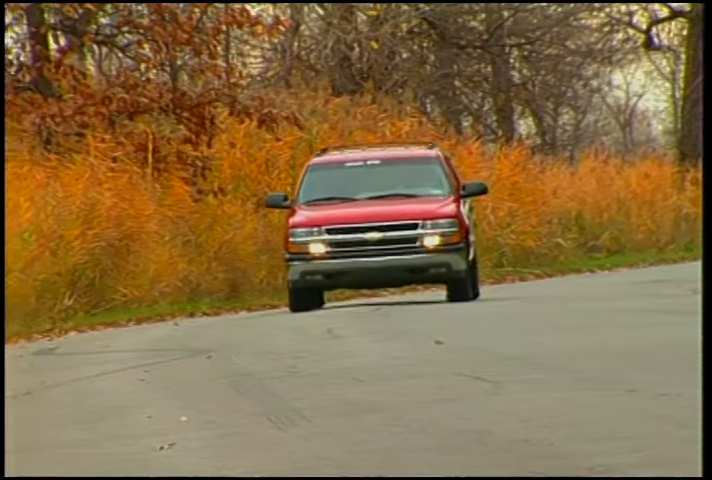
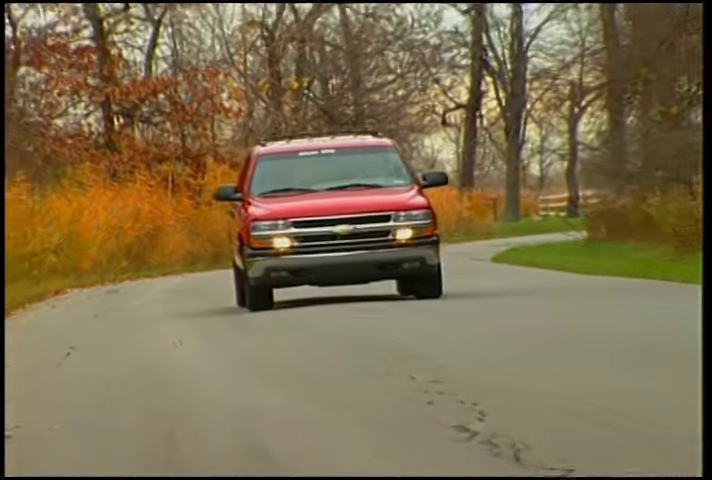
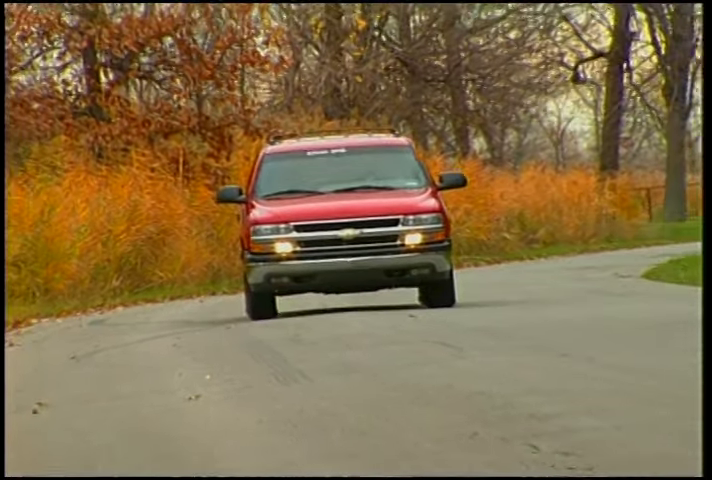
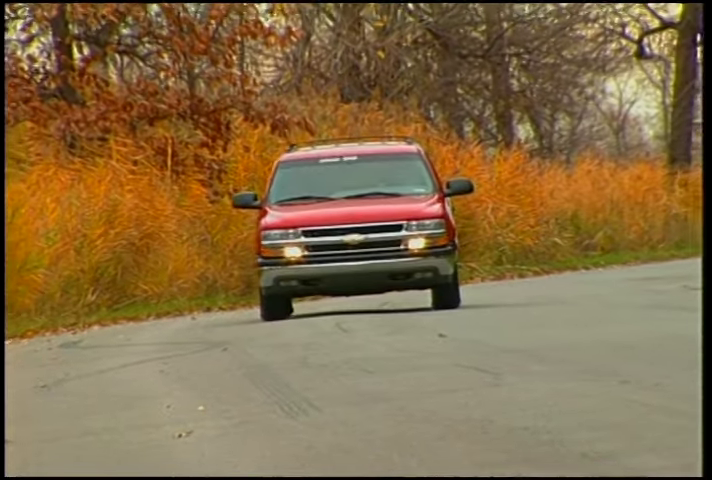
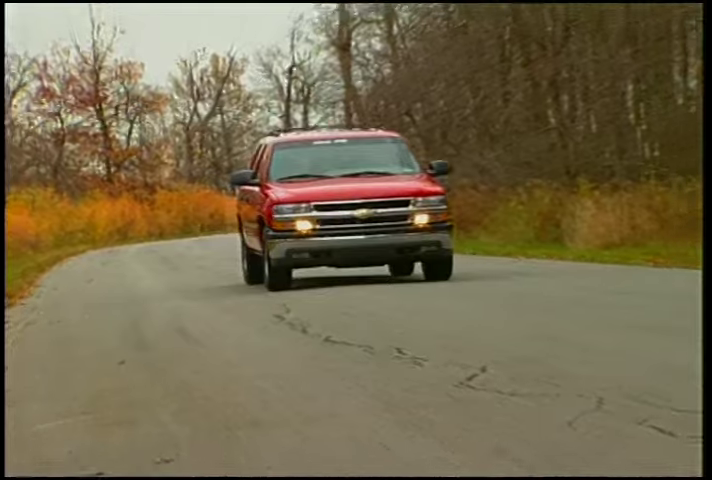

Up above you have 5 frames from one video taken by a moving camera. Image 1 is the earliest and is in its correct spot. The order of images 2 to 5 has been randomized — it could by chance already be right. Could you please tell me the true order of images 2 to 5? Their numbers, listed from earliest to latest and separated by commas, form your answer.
4, 3, 2, 5
